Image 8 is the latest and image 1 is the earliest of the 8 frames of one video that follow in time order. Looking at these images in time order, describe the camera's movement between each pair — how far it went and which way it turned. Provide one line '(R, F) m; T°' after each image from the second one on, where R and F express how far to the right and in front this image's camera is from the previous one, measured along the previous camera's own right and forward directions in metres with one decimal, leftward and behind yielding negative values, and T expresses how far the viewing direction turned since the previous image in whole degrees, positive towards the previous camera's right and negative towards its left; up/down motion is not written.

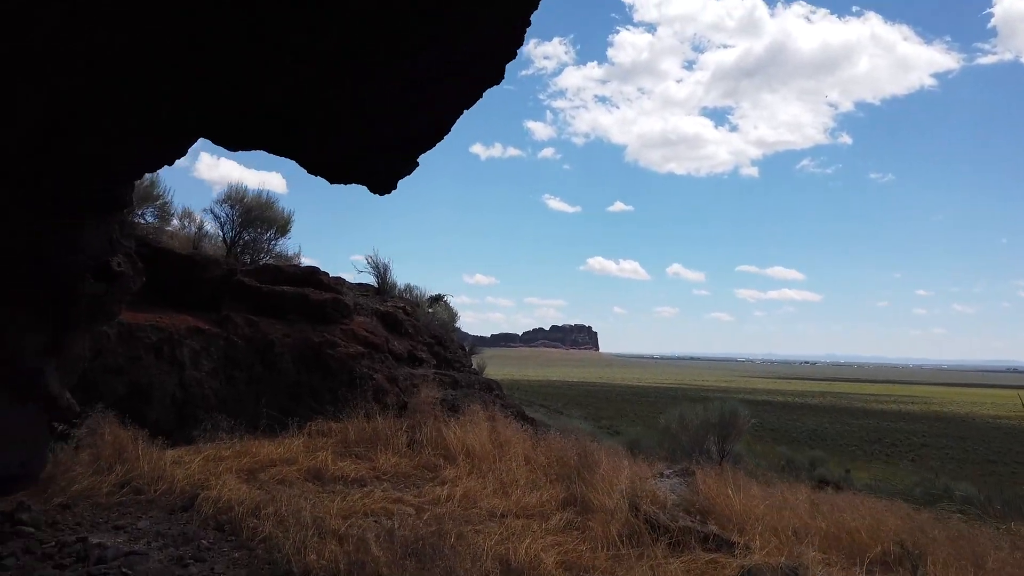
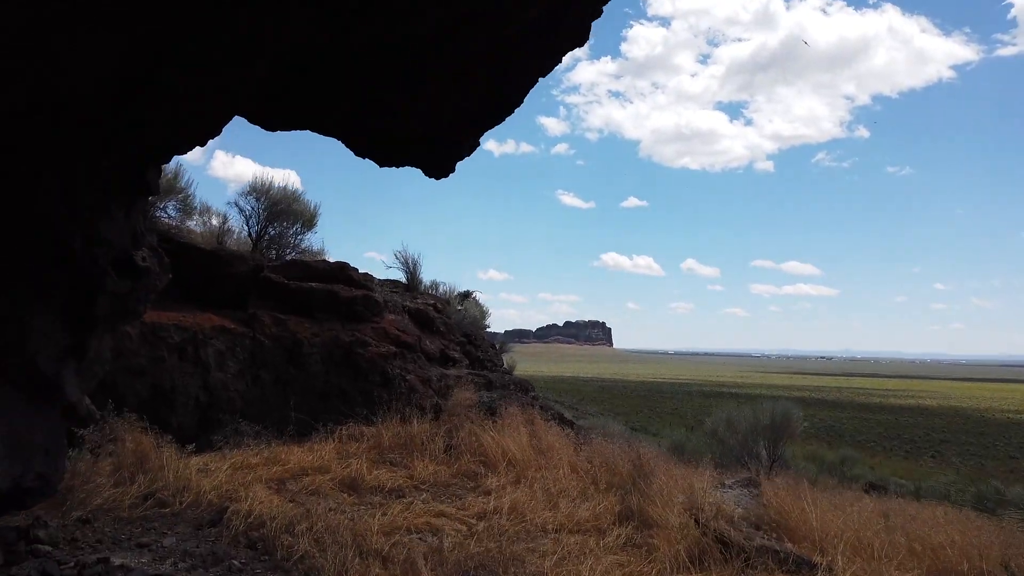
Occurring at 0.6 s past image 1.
(-0.3, +0.5) m; -1°
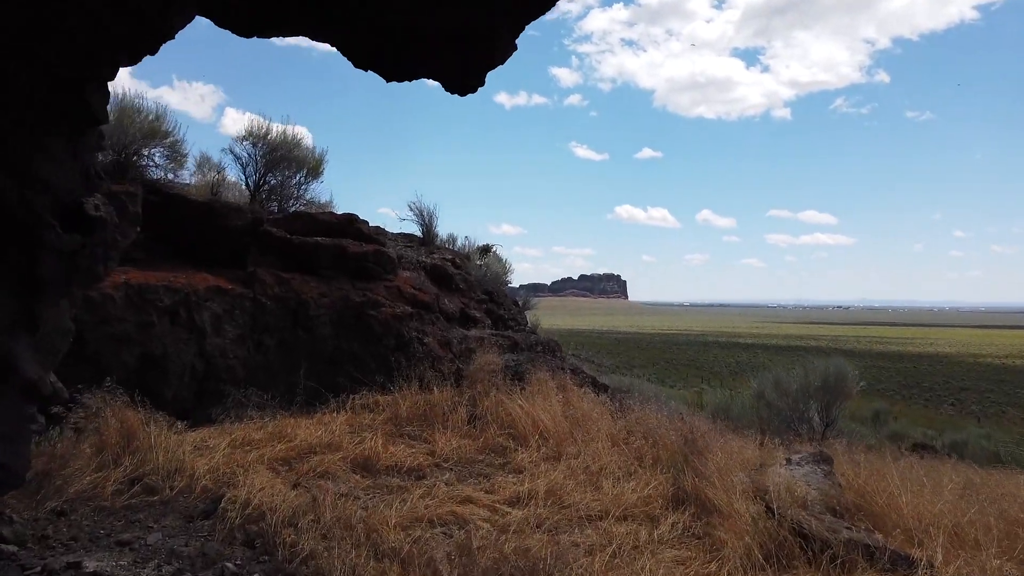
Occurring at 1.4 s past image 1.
(-0.1, +0.8) m; -1°
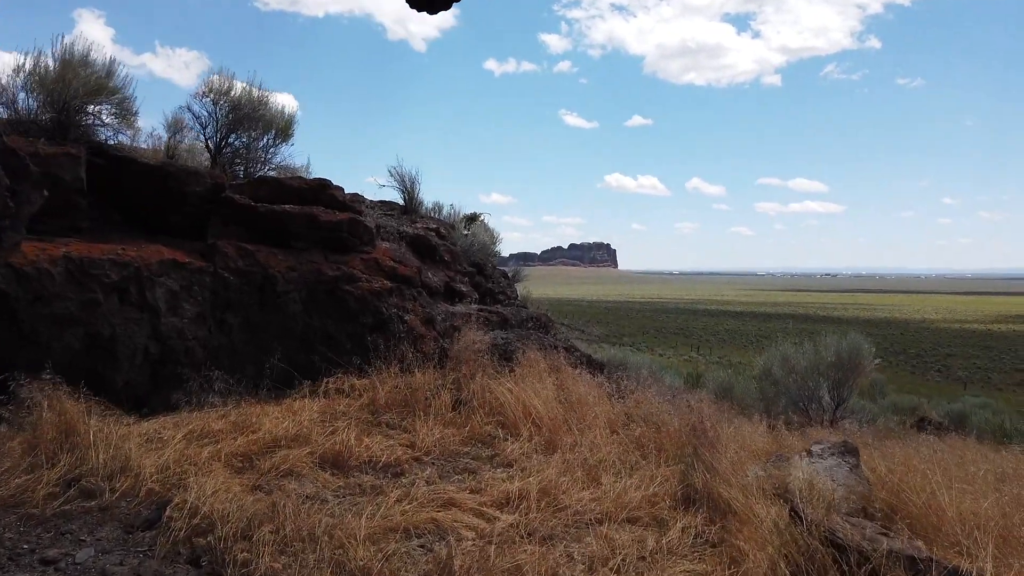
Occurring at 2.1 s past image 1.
(0.0, +0.6) m; +1°
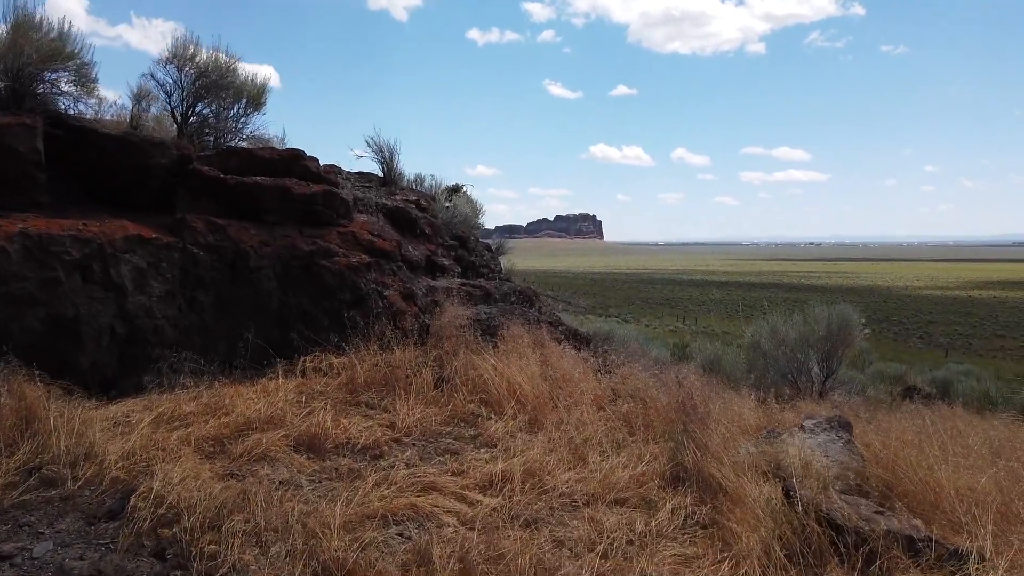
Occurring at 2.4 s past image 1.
(0.0, +0.2) m; +1°
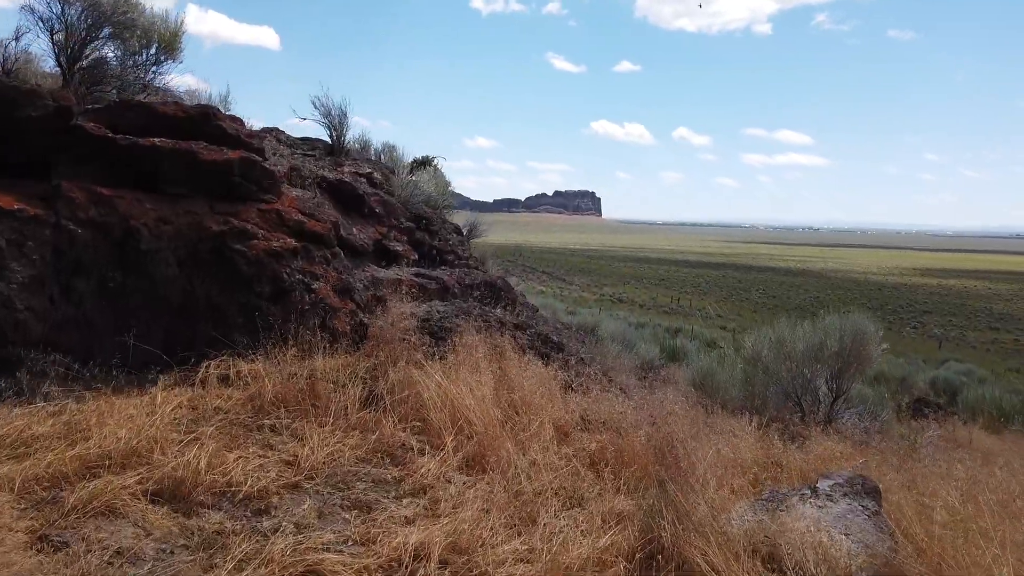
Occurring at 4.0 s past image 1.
(+0.3, +1.1) m; 0°
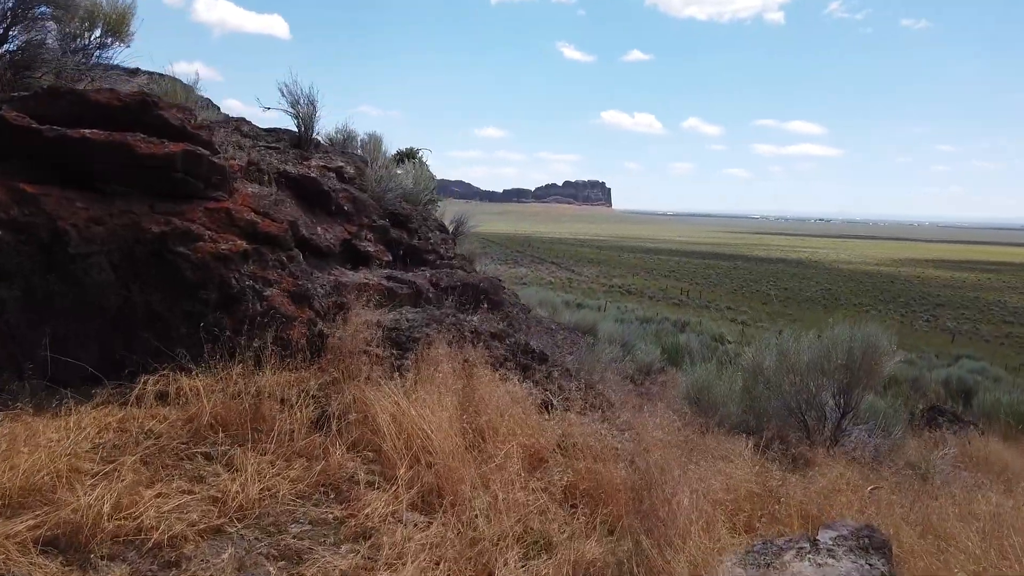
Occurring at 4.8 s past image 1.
(+0.2, +0.5) m; -1°
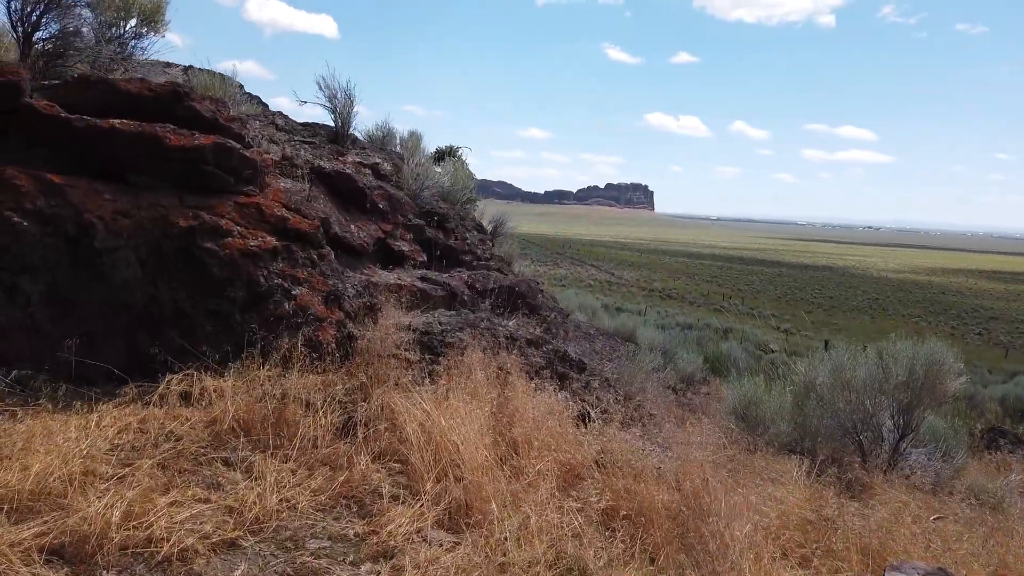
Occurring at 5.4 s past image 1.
(0.0, +0.3) m; -3°
